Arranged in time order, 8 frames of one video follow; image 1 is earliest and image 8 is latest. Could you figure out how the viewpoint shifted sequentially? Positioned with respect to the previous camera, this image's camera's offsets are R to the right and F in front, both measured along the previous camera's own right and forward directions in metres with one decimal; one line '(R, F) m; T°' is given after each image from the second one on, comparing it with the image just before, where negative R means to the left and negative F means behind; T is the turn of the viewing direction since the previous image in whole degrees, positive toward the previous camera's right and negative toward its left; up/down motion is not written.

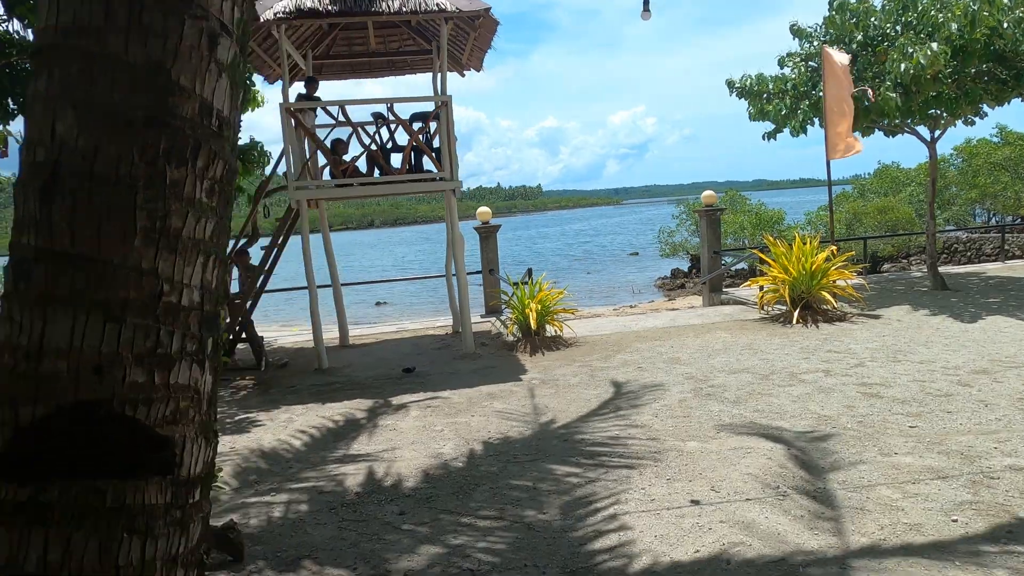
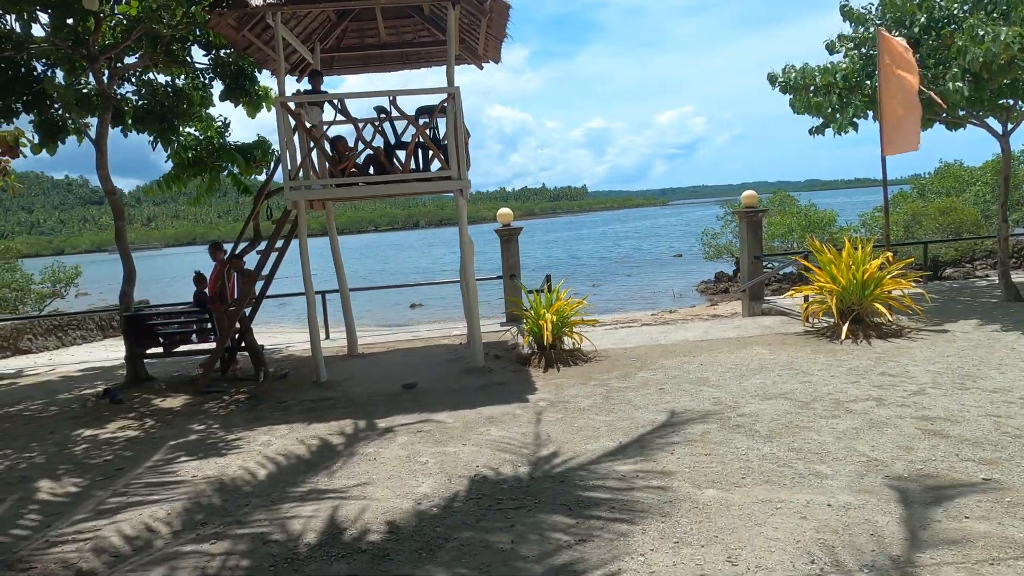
(+0.4, +0.7) m; -4°
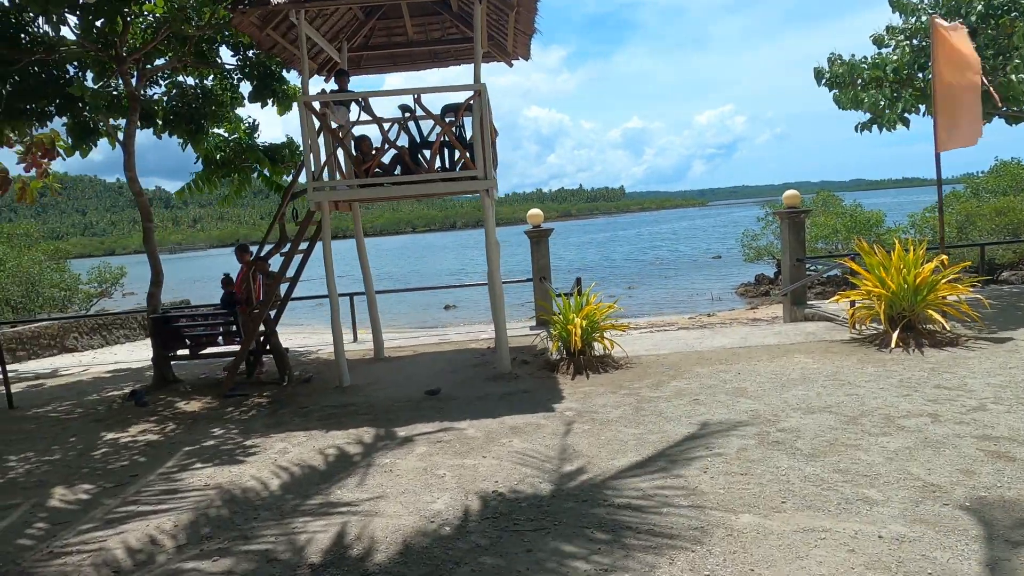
(+0.1, +0.3) m; -3°
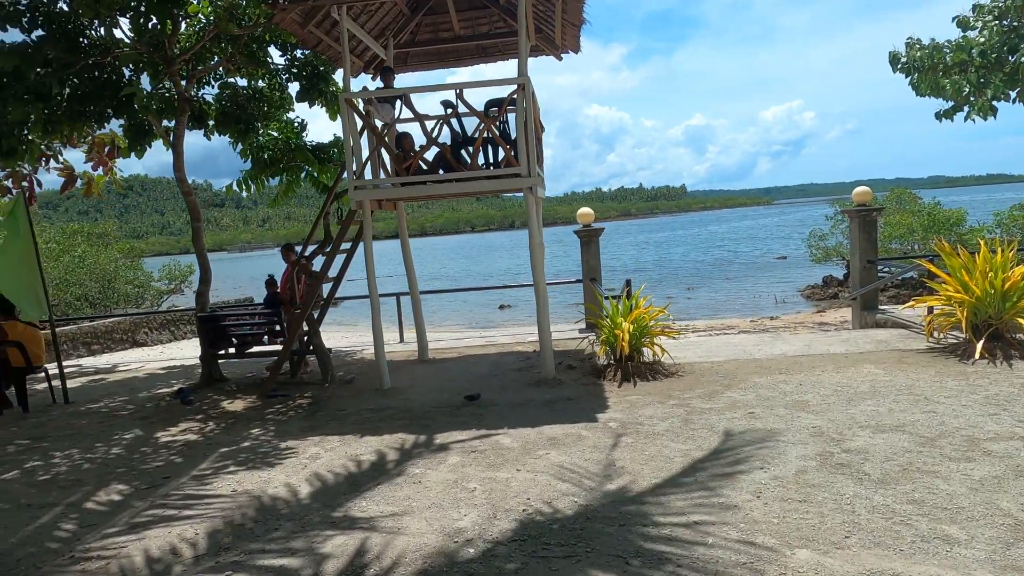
(+0.1, +0.3) m; -5°
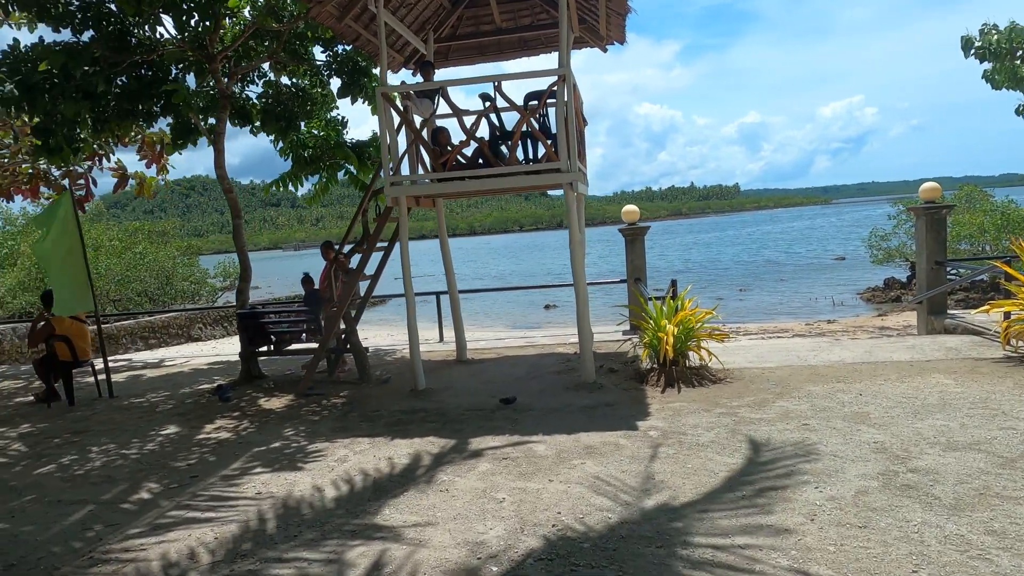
(+0.1, +0.2) m; -4°
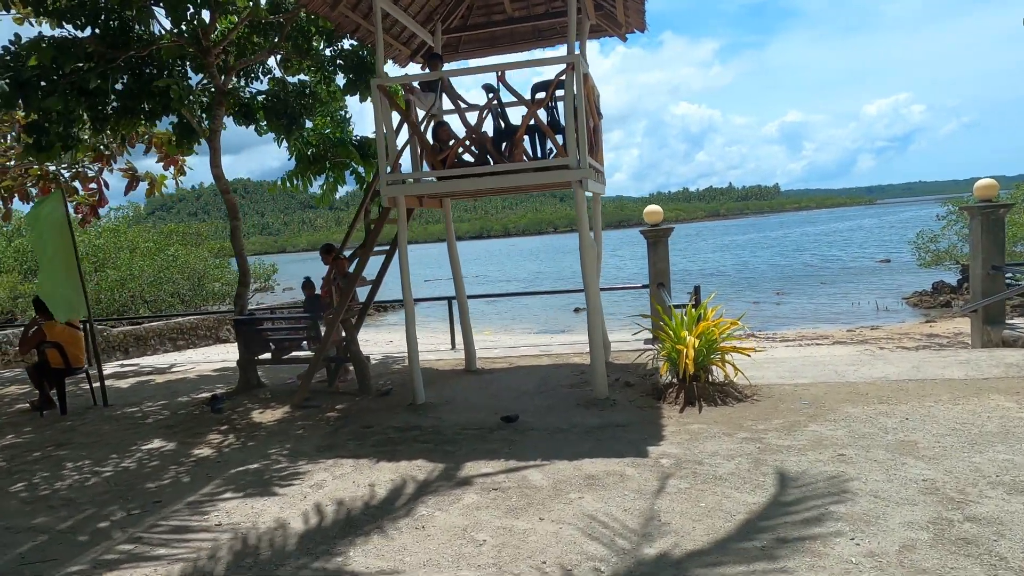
(+0.3, +0.5) m; -3°
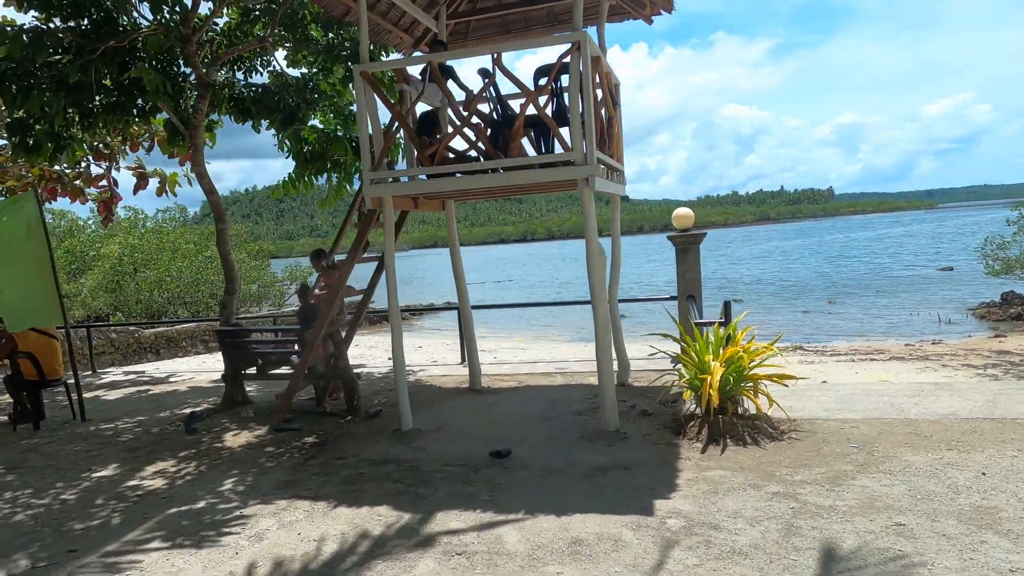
(+0.4, +0.8) m; -4°
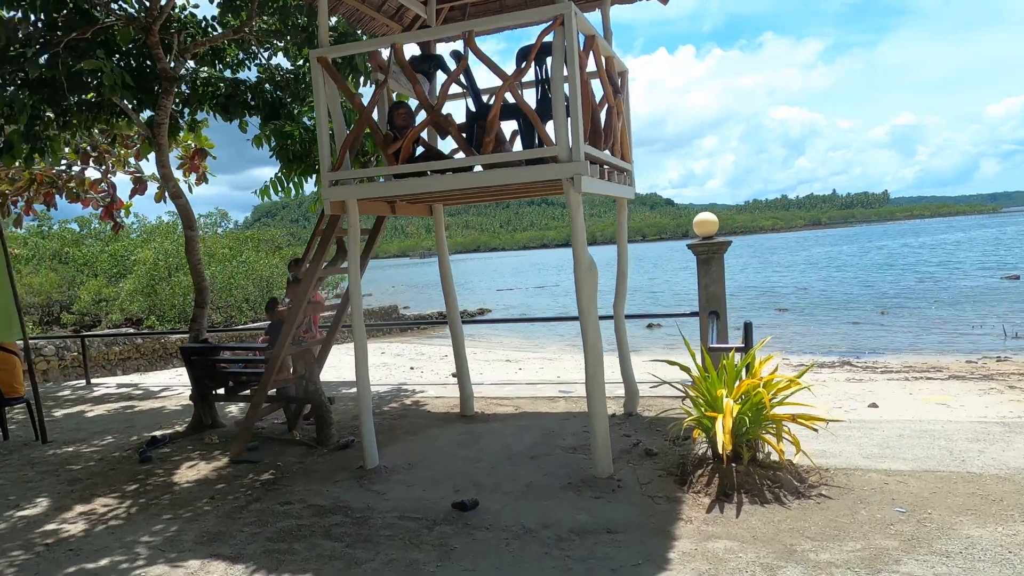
(+0.5, +0.8) m; -4°
